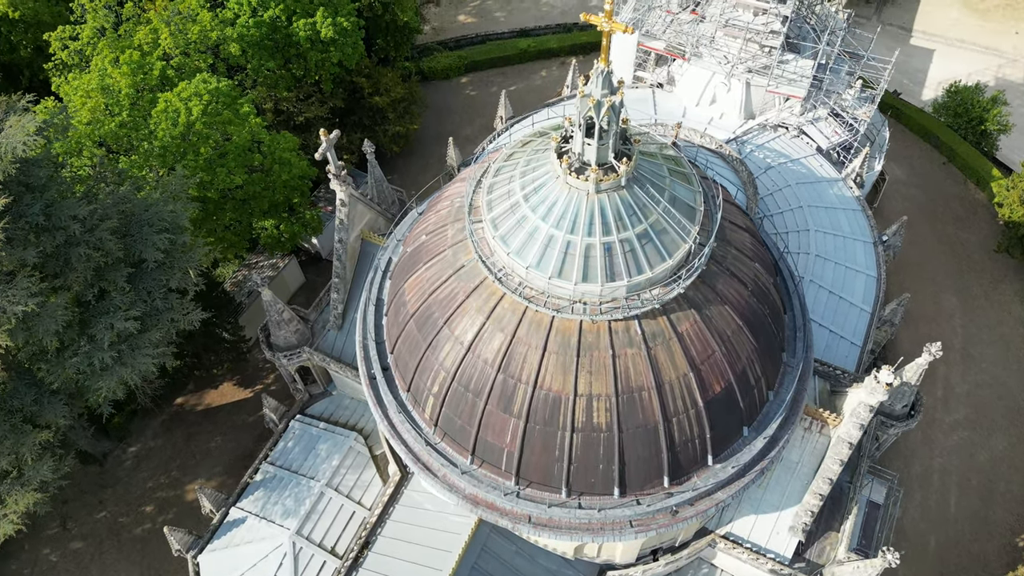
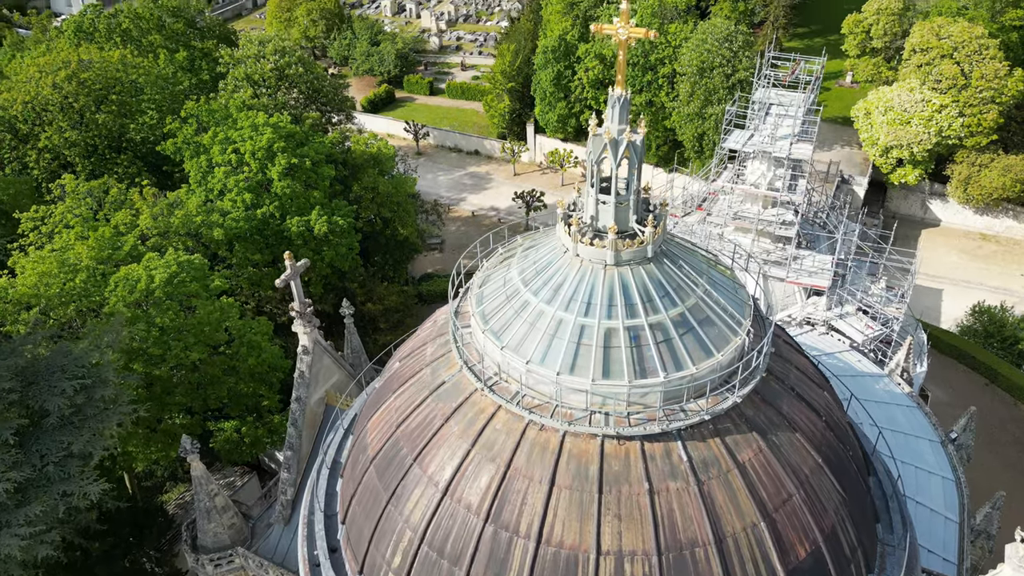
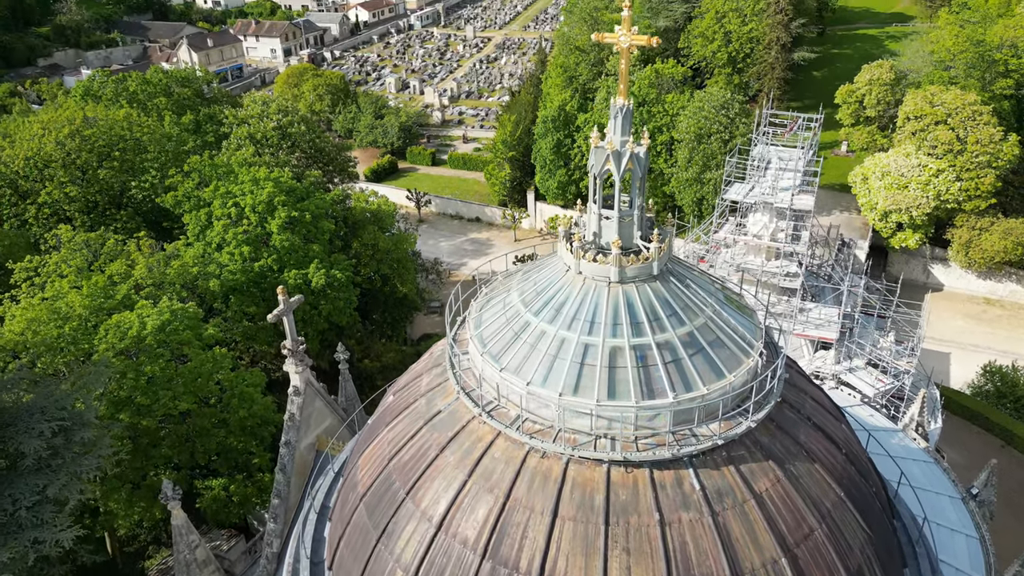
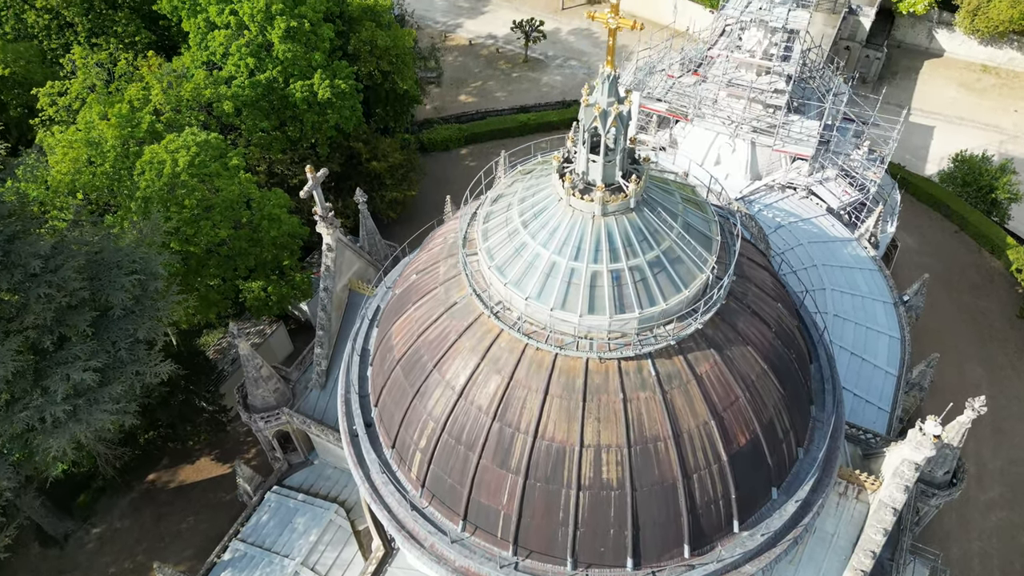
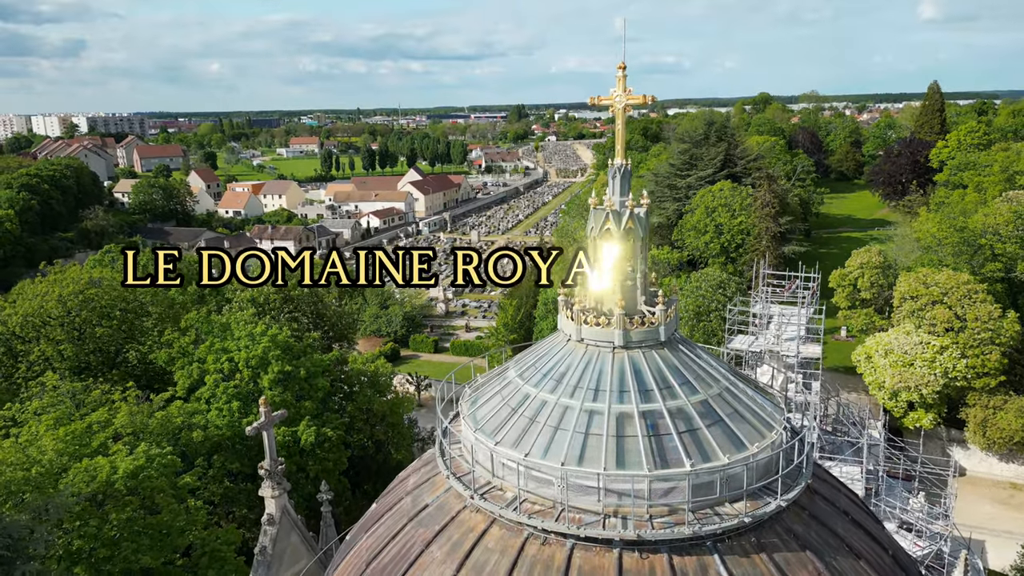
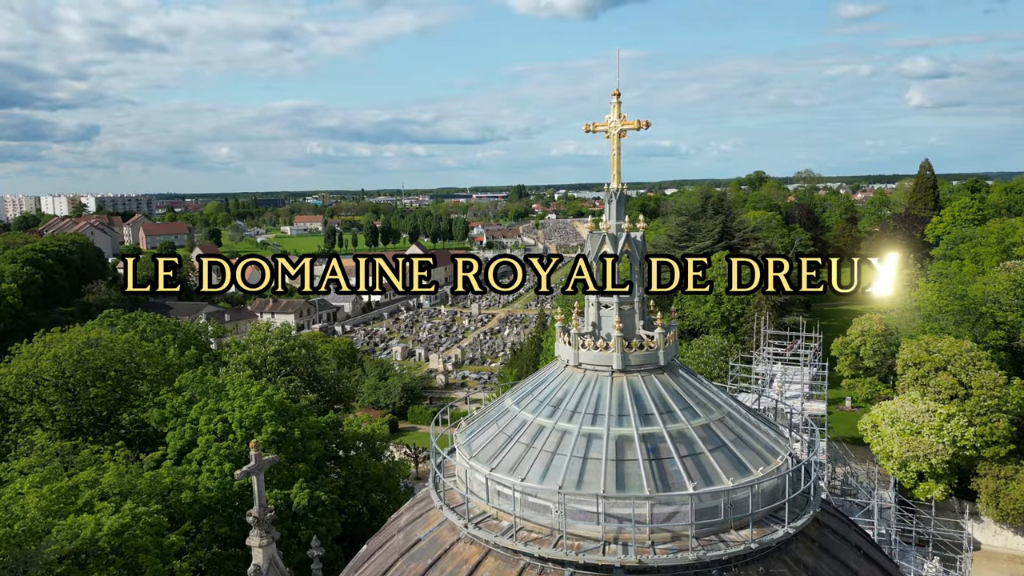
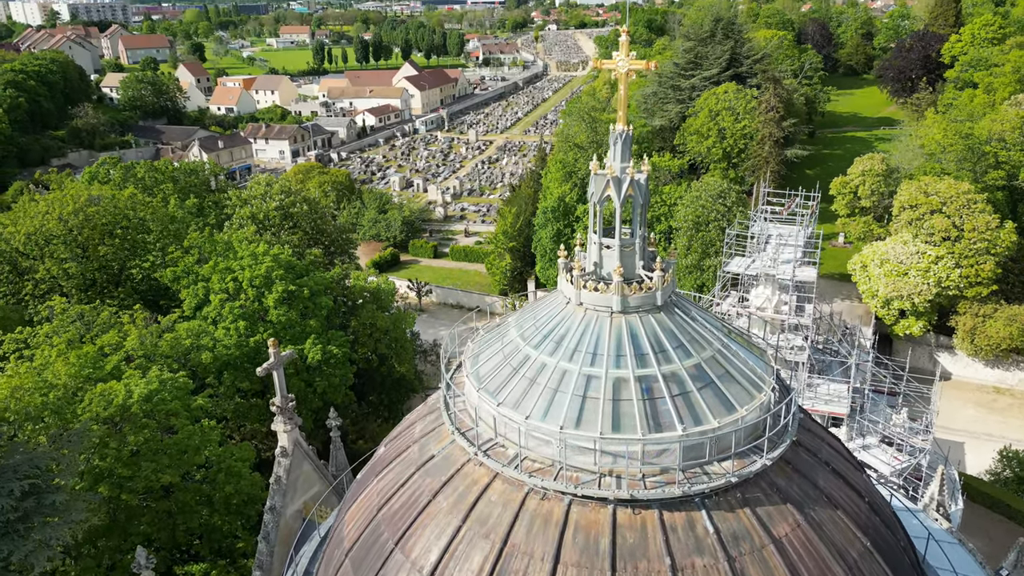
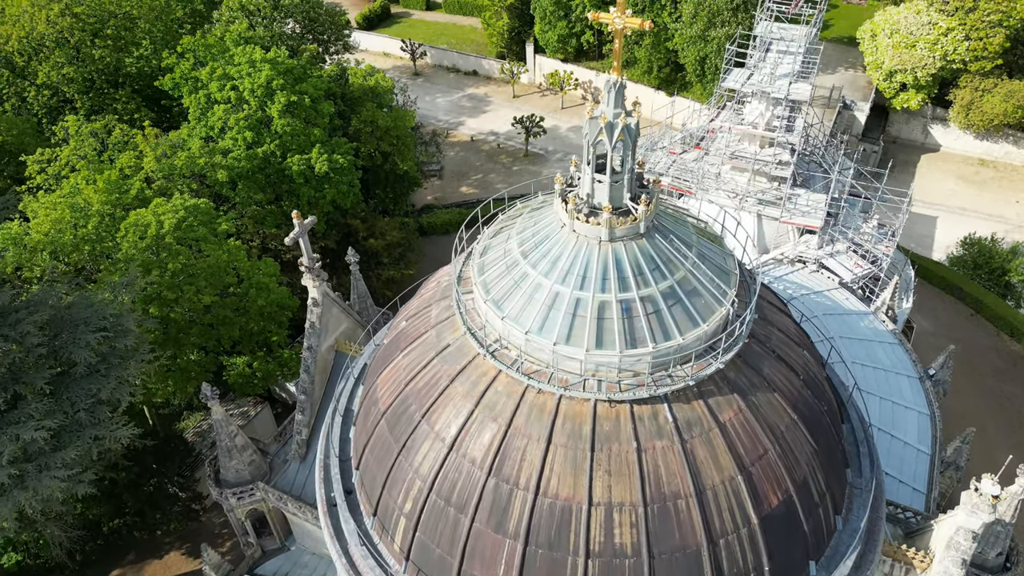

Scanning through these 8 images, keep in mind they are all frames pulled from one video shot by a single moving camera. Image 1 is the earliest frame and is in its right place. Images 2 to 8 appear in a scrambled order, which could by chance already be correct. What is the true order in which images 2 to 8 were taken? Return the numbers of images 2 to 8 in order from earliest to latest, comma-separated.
4, 8, 2, 3, 7, 5, 6
